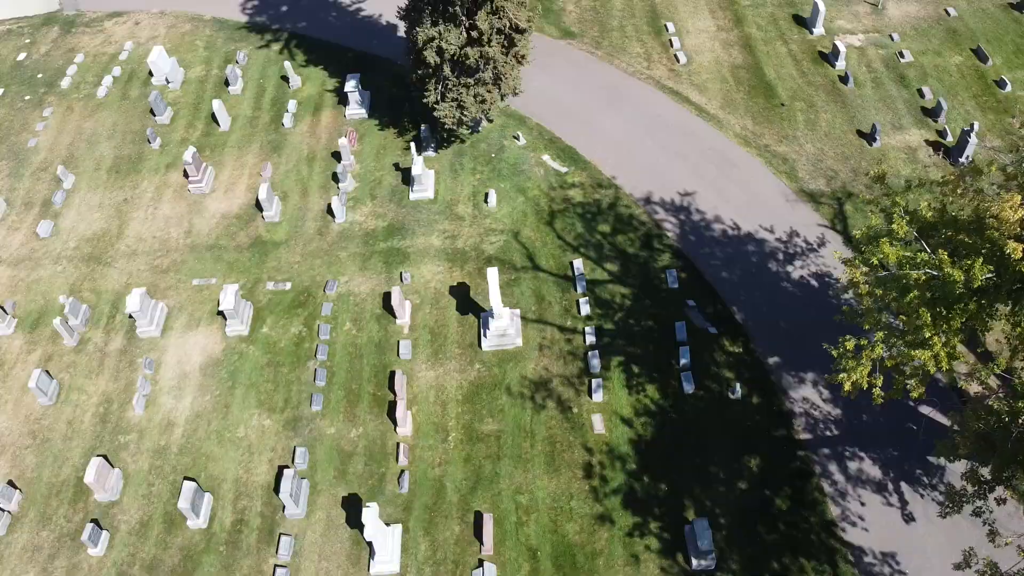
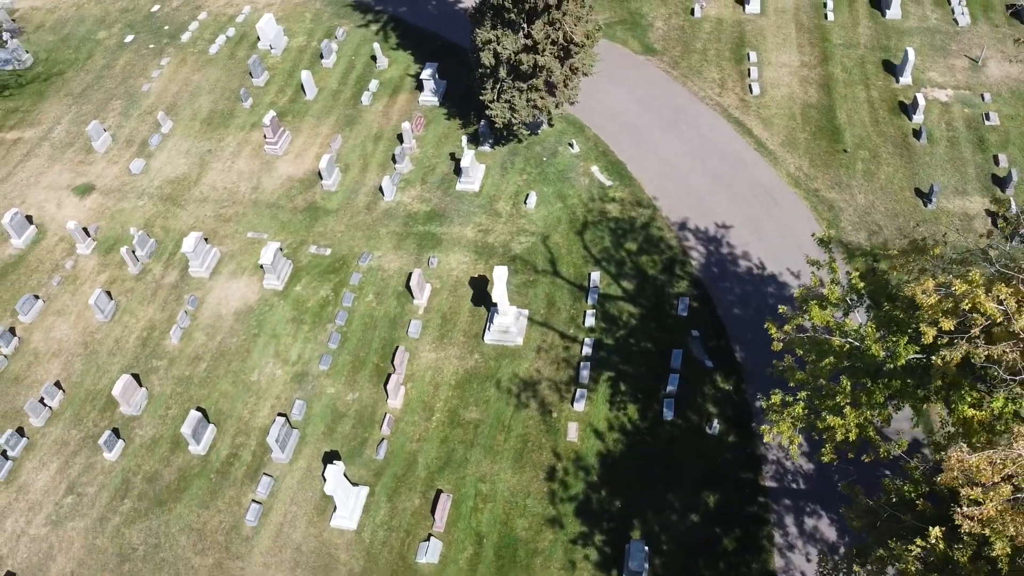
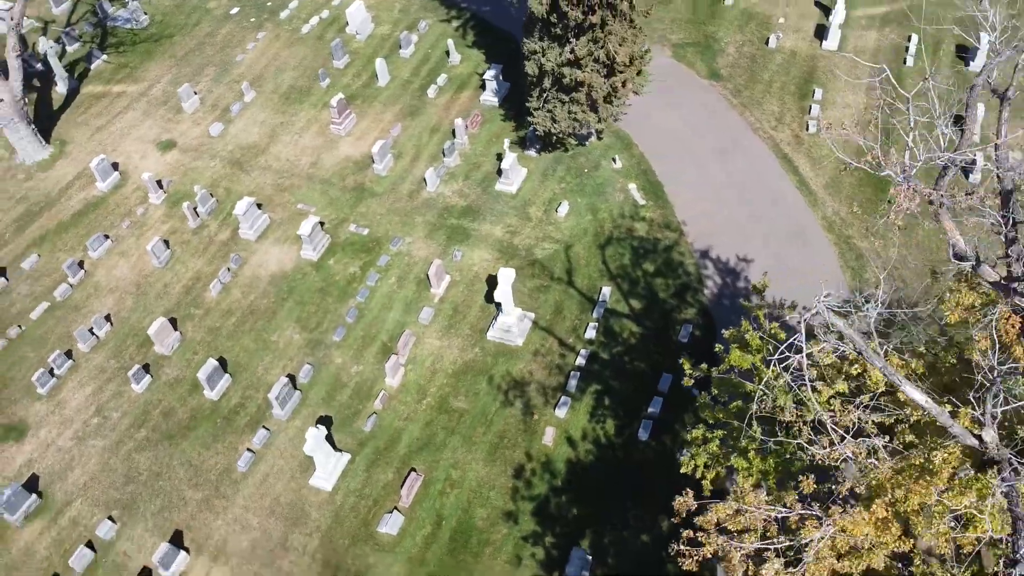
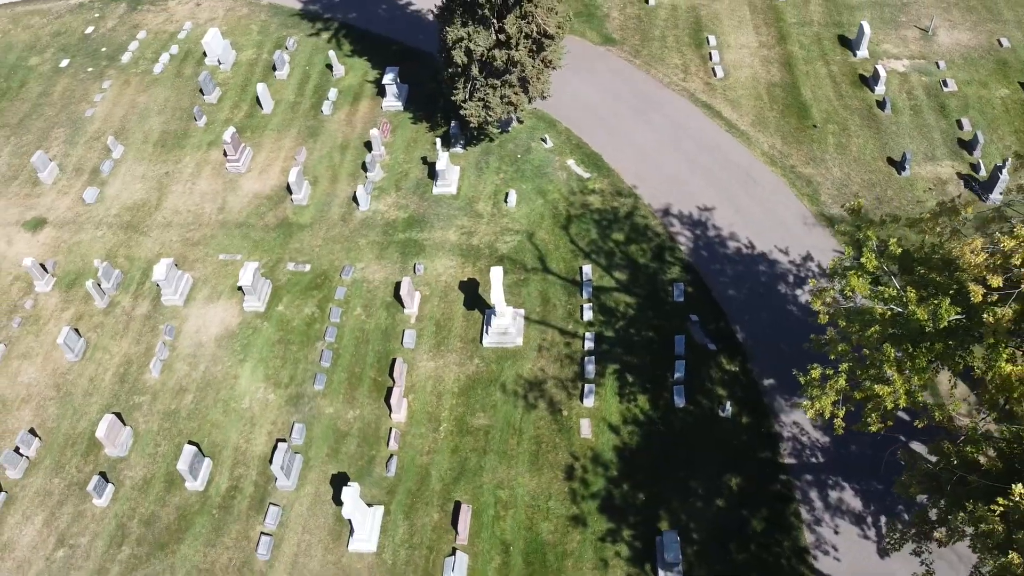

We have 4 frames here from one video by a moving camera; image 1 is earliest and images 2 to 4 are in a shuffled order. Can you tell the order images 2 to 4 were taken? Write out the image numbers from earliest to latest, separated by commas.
4, 2, 3
